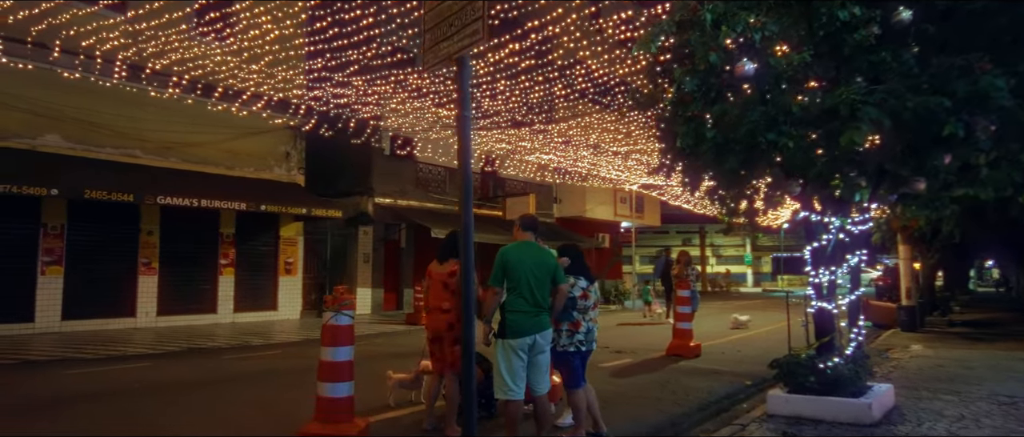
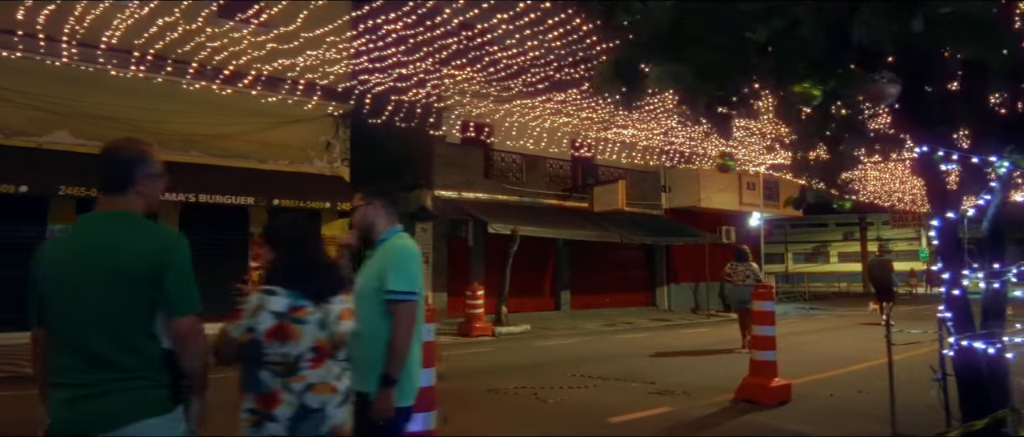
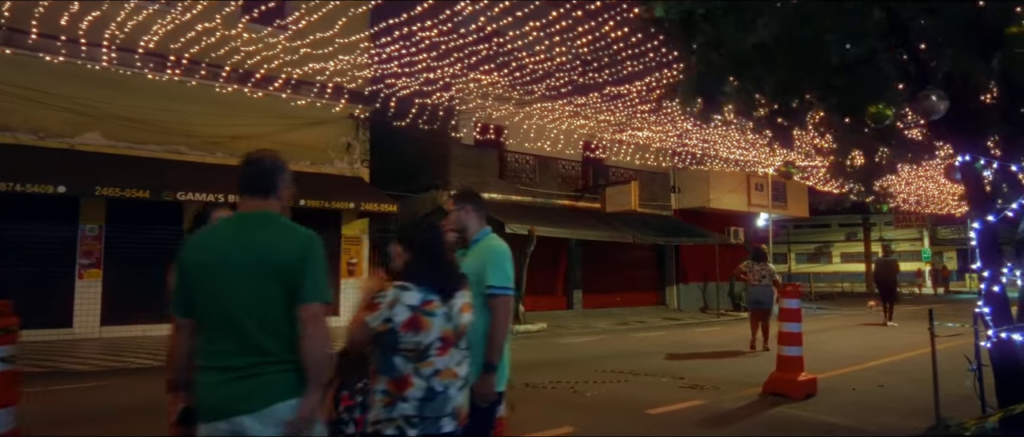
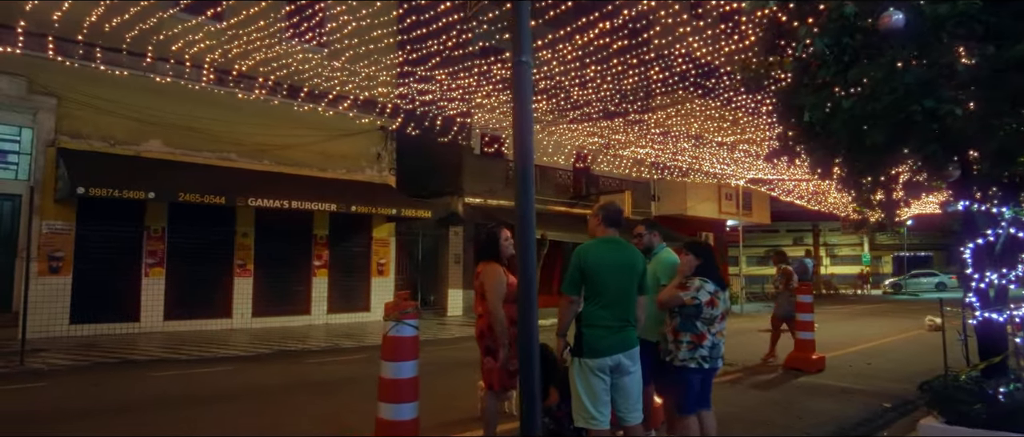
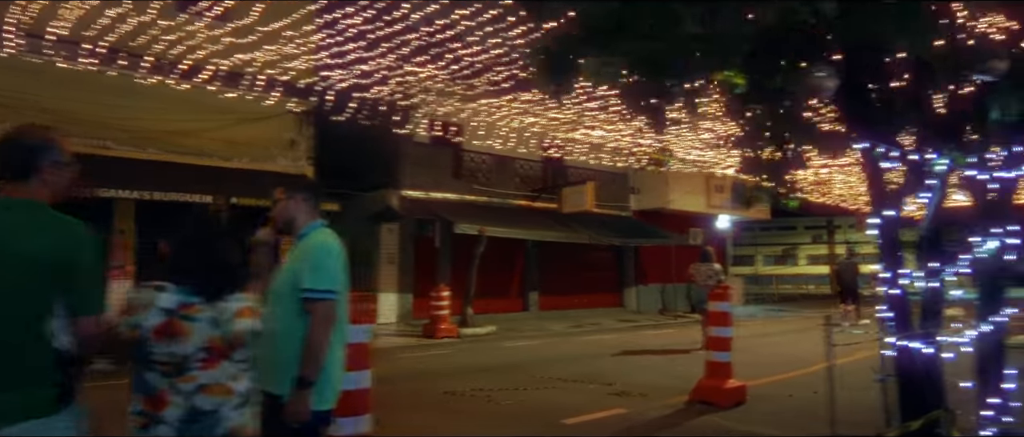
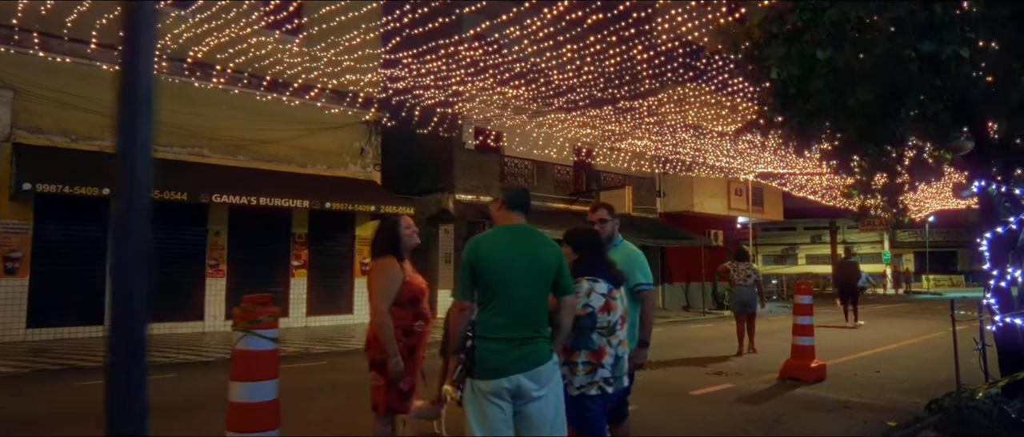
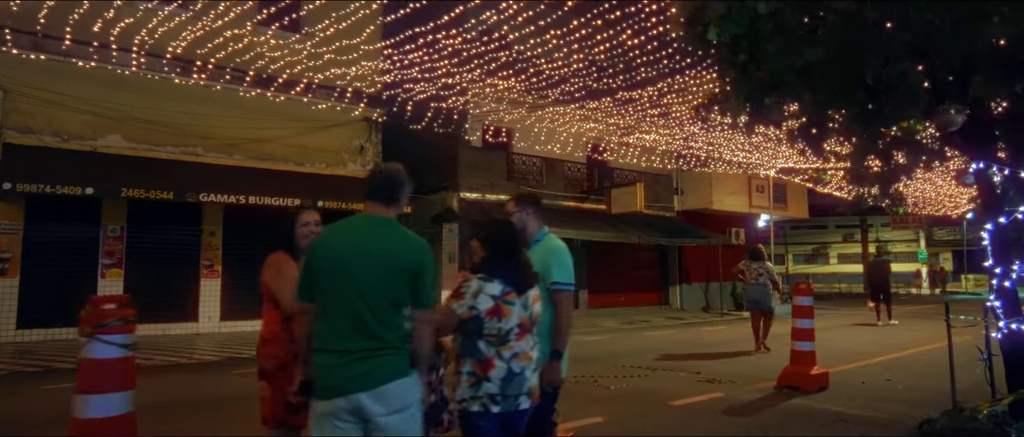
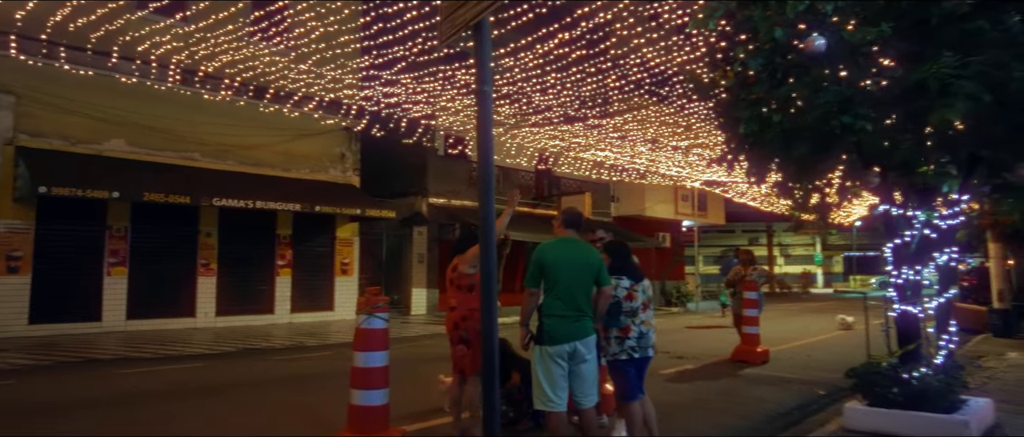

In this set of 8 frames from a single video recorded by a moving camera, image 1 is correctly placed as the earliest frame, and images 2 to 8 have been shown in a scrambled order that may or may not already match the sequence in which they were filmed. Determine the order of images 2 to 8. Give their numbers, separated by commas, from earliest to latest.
8, 4, 6, 7, 3, 2, 5
